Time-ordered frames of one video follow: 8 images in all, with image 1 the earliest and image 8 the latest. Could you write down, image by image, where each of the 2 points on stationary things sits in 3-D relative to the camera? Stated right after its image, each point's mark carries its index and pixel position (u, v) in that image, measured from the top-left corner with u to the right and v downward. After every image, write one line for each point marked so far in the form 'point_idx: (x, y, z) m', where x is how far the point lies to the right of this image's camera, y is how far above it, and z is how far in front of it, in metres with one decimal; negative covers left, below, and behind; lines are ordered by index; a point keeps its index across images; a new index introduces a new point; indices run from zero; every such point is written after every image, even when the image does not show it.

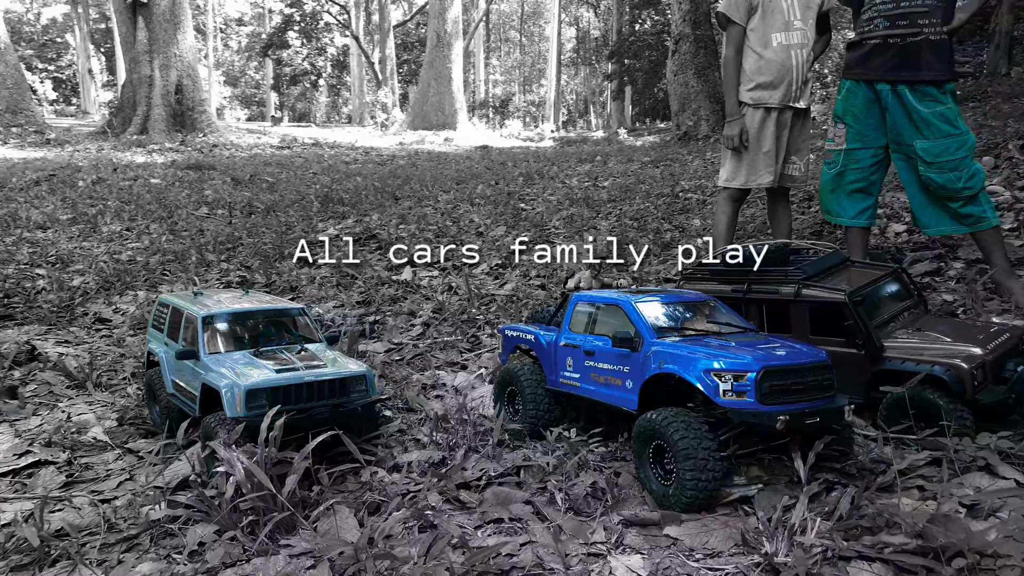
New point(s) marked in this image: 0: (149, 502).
0: (-1.0, -0.6, +2.3) m
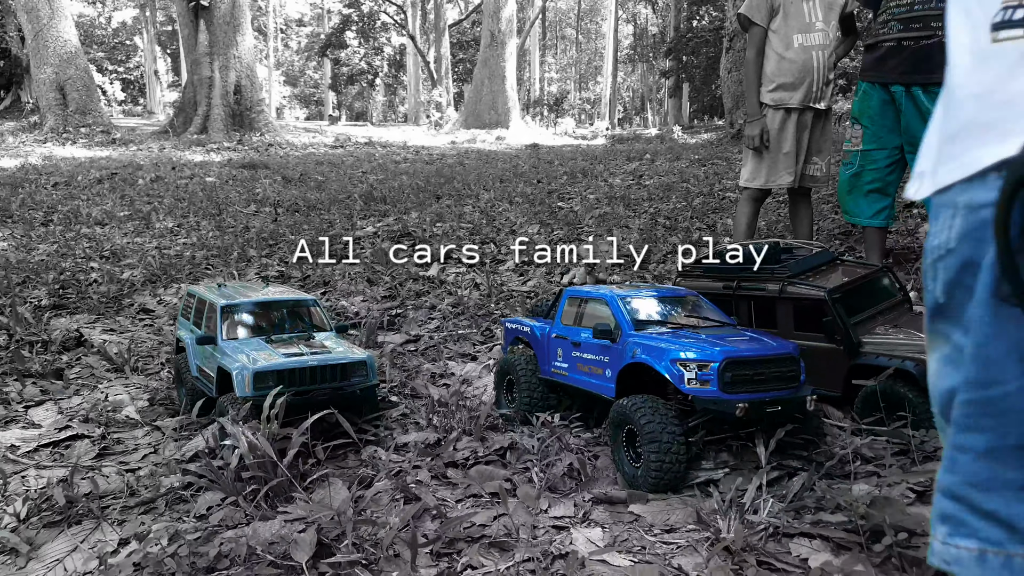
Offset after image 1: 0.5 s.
0: (-1.1, -0.6, +2.6) m
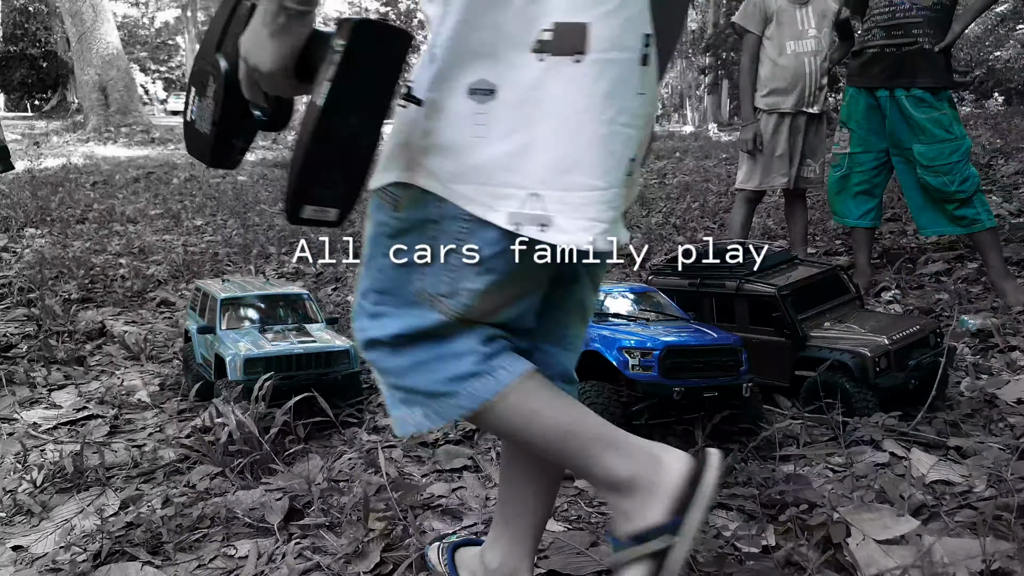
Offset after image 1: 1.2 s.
0: (-1.2, -0.6, +2.9) m
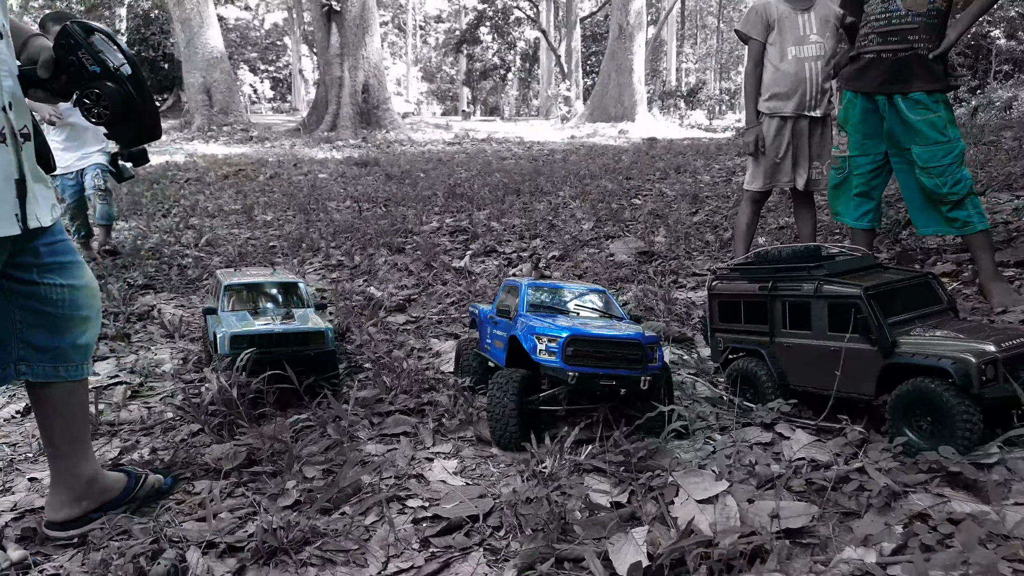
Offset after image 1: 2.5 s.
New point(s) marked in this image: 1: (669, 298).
0: (-1.5, -0.5, +3.4) m
1: (+1.0, -0.1, +5.1) m
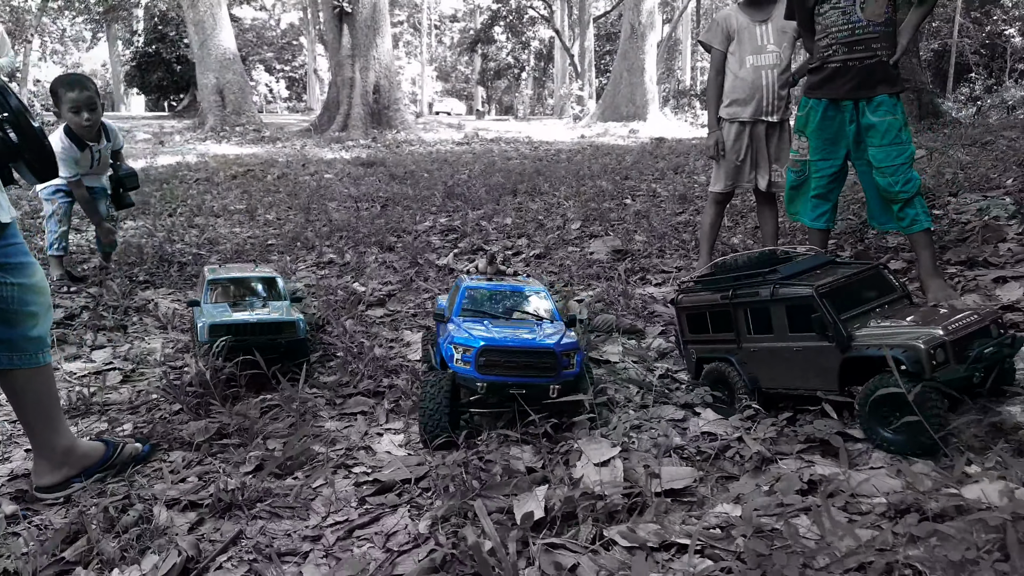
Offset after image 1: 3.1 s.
0: (-1.7, -0.5, +3.8) m
1: (+0.8, 0.0, +5.5) m
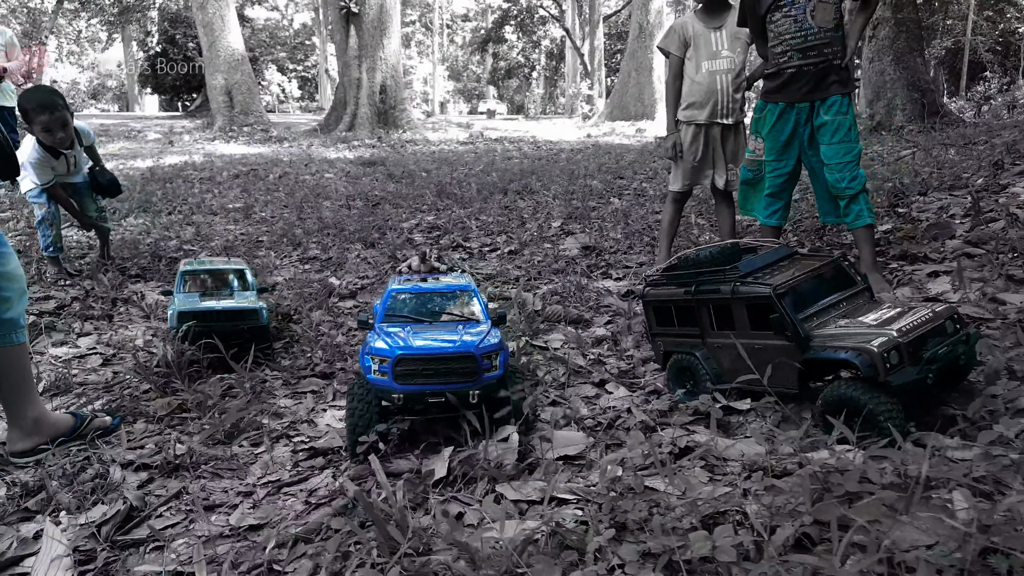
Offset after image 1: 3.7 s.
0: (-2.0, -0.4, +4.2) m
1: (+0.6, 0.0, +5.8) m
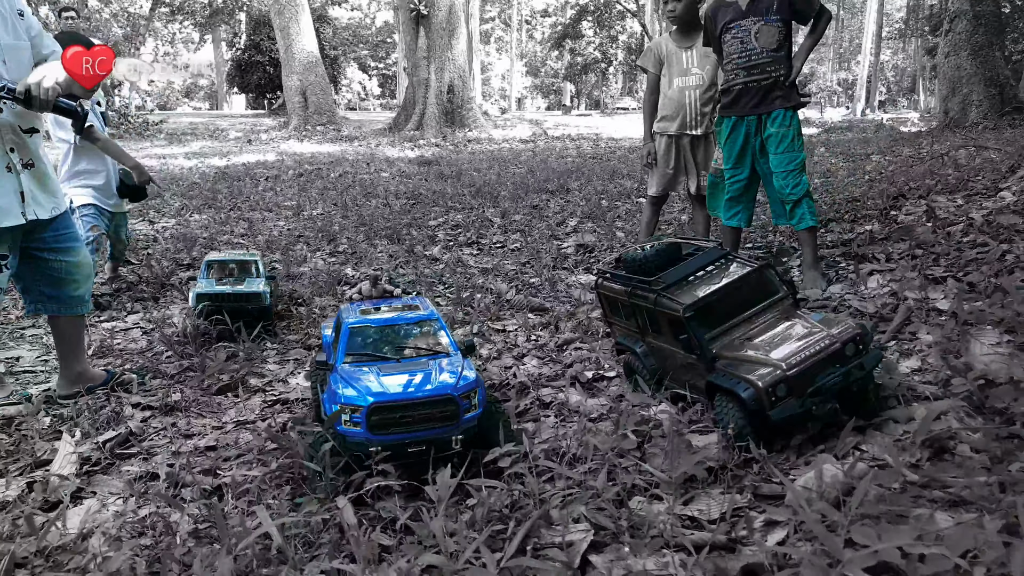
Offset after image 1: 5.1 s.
0: (-2.3, -0.3, +5.2) m
1: (+0.4, +0.1, +6.5) m
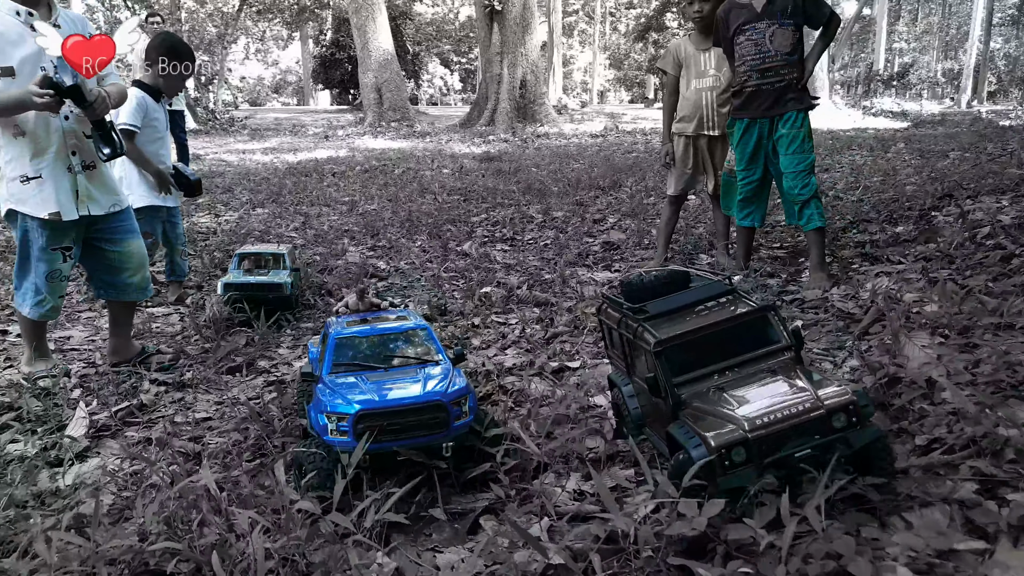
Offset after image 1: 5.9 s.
0: (-2.3, -0.3, +5.7) m
1: (+0.5, +0.1, +6.8) m
